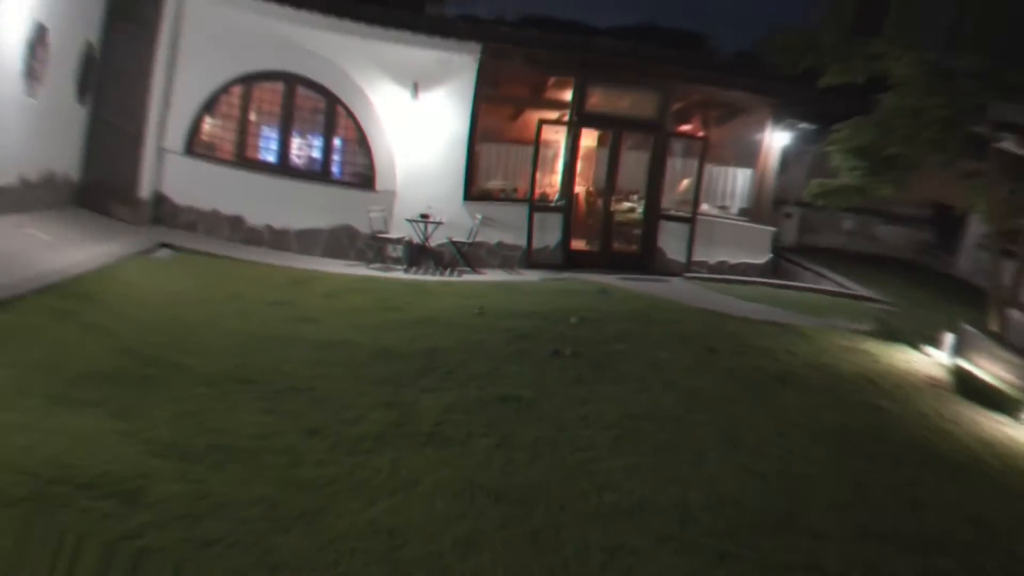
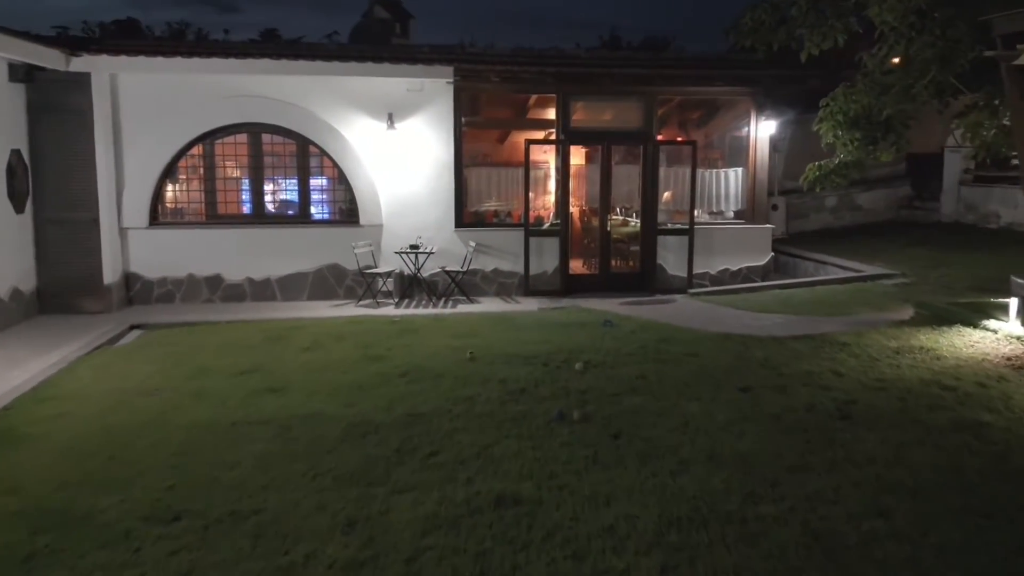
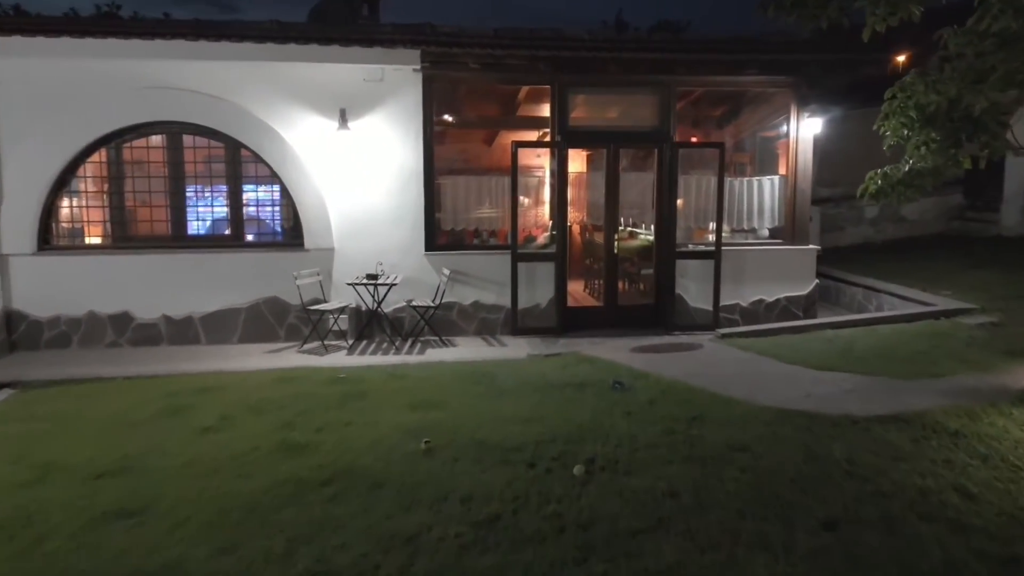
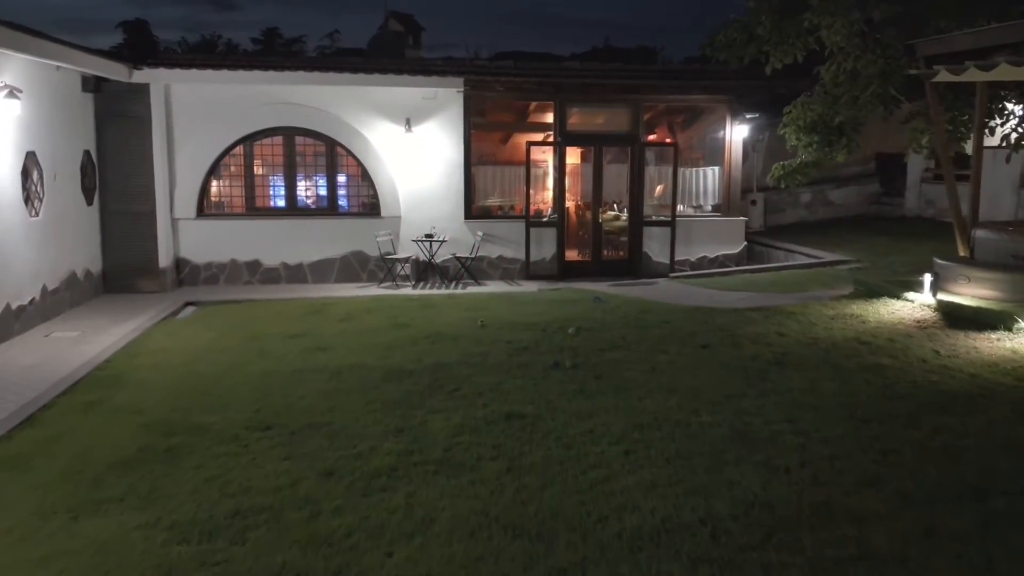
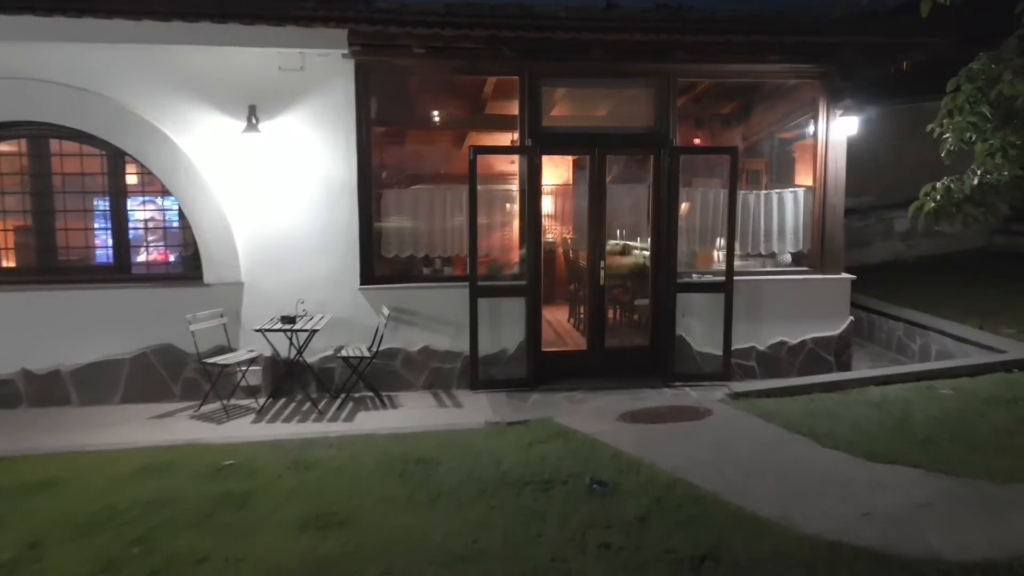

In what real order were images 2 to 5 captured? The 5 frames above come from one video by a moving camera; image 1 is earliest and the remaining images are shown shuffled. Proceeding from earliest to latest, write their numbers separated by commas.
4, 2, 3, 5
